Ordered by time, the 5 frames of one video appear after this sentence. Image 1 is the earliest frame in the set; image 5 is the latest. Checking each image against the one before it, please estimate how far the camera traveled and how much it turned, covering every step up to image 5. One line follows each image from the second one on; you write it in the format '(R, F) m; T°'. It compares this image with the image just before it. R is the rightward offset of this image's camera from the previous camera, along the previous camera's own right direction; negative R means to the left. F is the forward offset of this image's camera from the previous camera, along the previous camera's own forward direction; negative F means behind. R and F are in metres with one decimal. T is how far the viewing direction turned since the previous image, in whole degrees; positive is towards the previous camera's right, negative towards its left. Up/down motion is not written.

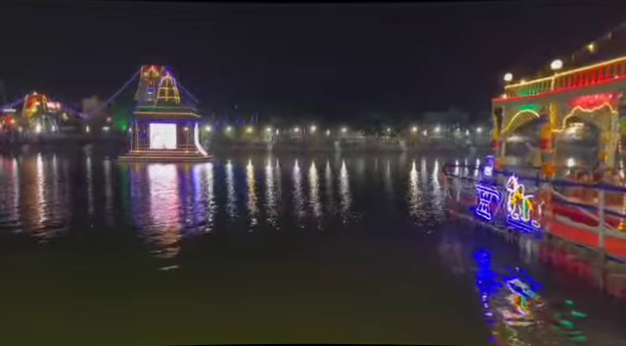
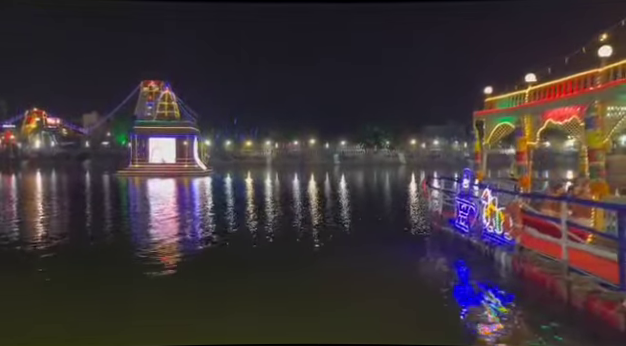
(-0.1, +0.2) m; 0°
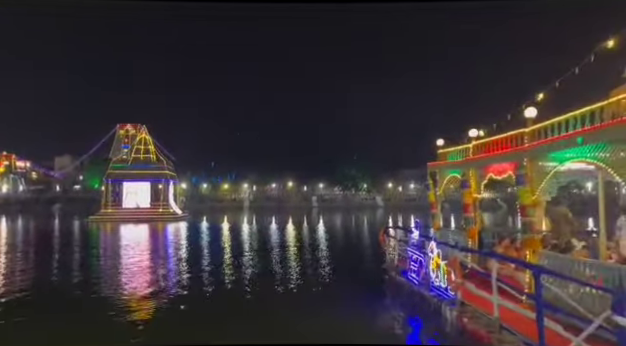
(+0.2, -0.3) m; +3°
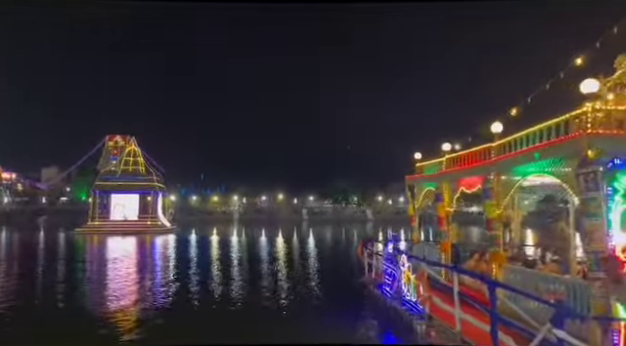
(-0.3, +0.7) m; +1°
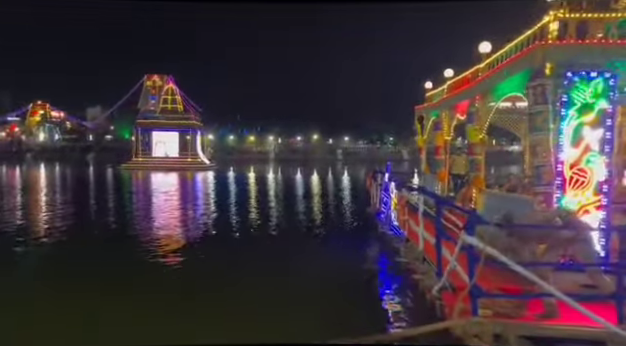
(+0.3, -0.6) m; -5°
